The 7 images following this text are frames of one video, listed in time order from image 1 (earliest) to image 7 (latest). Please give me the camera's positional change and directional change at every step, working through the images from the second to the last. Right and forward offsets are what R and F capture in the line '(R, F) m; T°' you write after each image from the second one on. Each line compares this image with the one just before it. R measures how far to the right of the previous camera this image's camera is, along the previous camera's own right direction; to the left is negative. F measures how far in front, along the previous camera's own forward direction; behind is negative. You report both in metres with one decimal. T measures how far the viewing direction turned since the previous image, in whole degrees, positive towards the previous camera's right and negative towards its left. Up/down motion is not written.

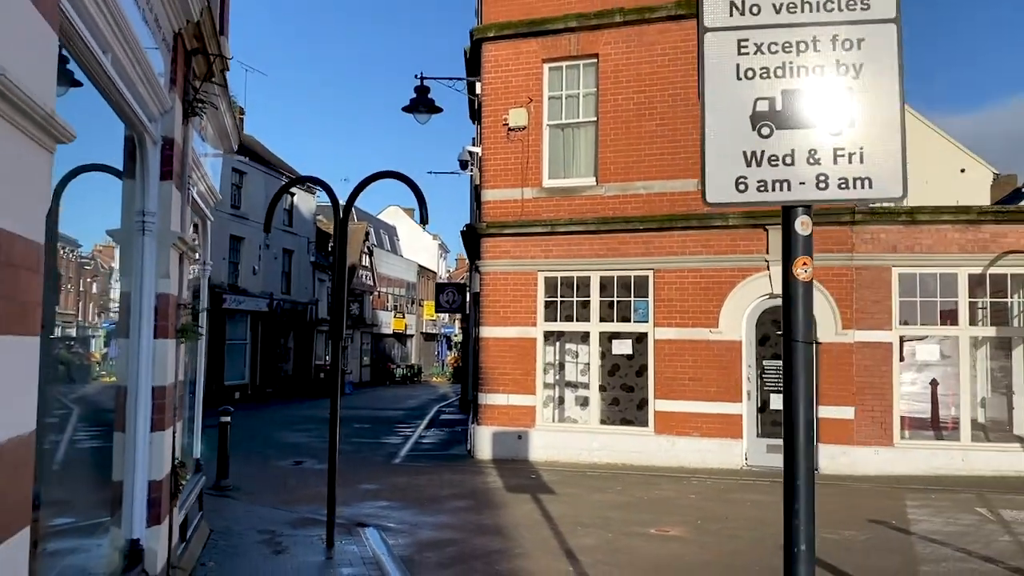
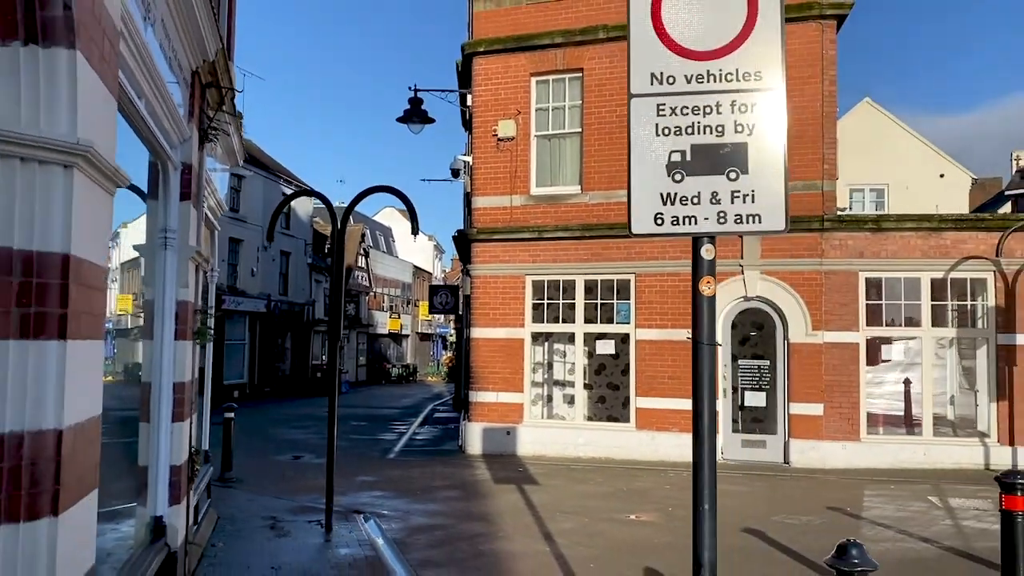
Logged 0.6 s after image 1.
(+0.1, -0.6) m; 0°
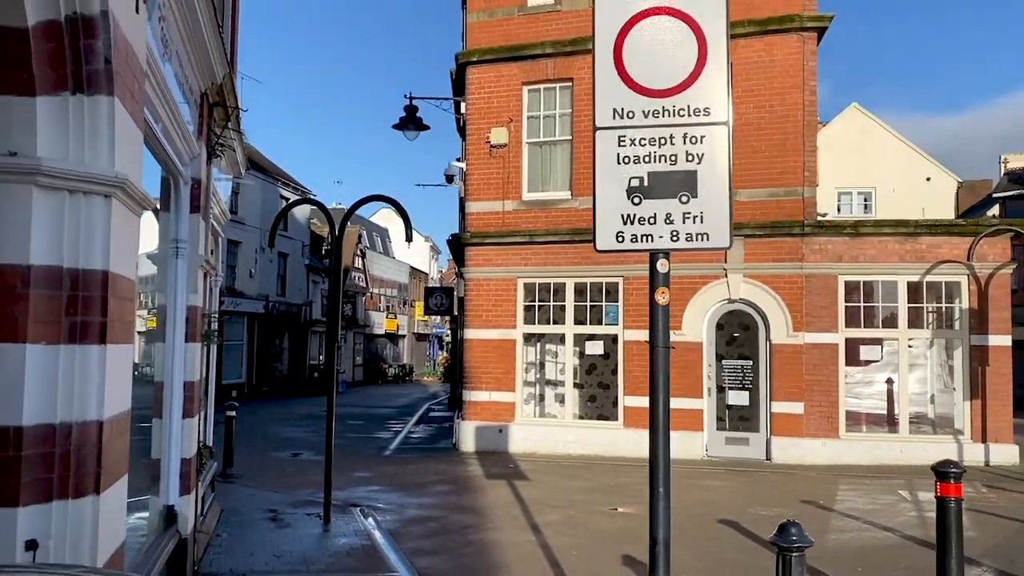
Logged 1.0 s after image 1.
(+0.1, -0.4) m; 0°
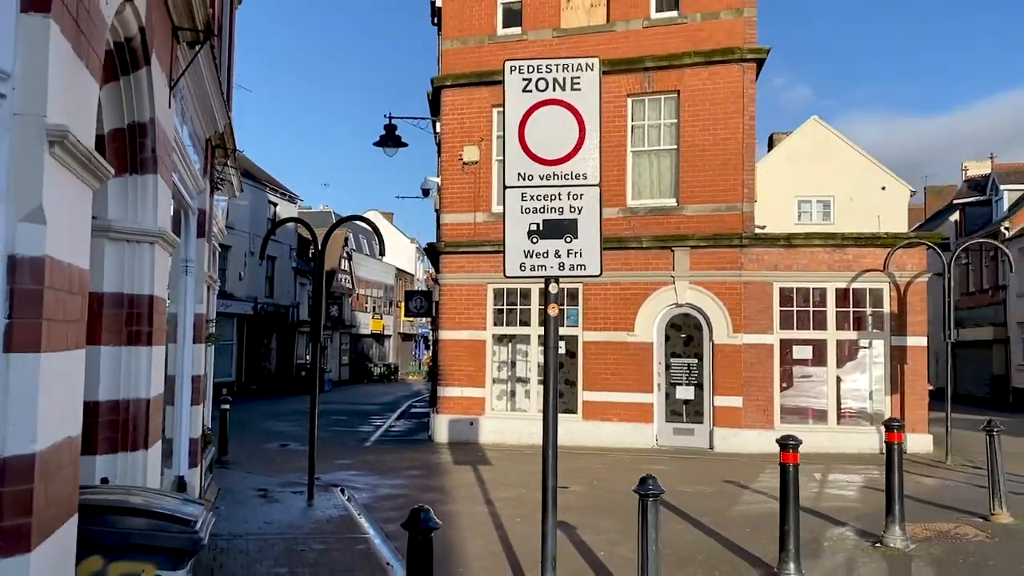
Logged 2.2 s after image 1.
(+0.3, -1.3) m; +1°
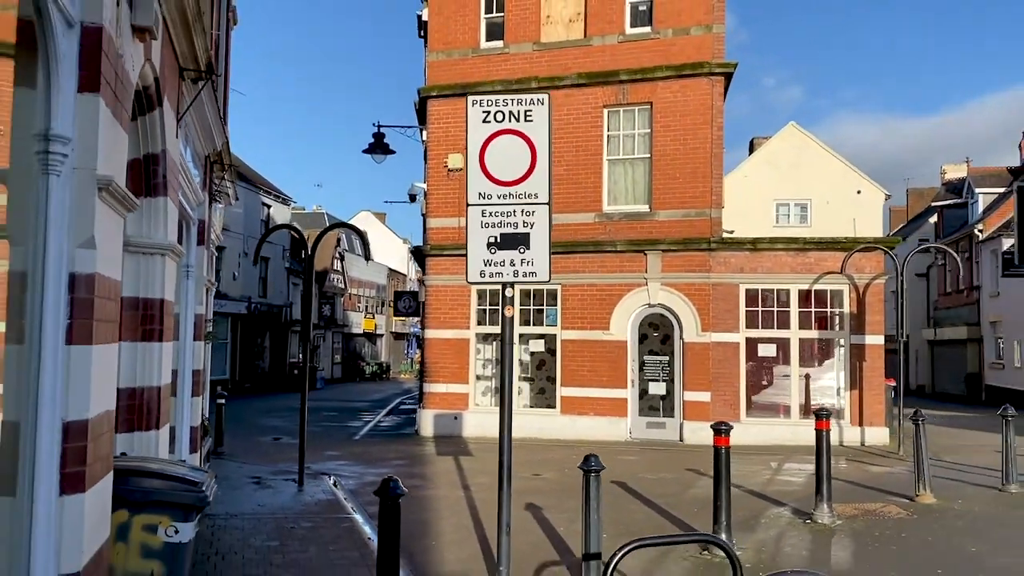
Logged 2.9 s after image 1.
(+0.2, -0.8) m; 0°
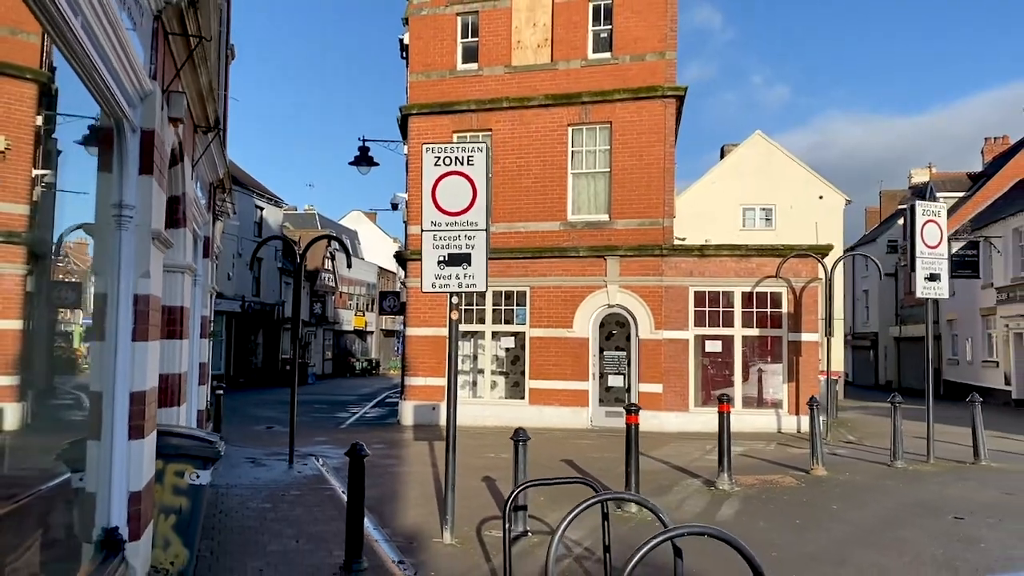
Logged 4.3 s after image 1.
(+0.4, -1.5) m; 0°
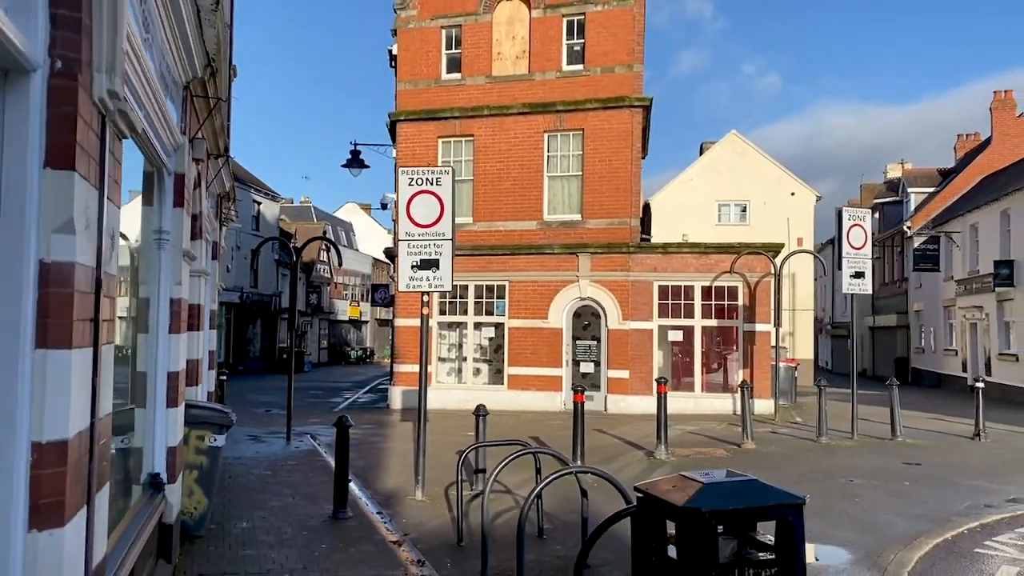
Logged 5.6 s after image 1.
(+0.4, -1.4) m; 0°
